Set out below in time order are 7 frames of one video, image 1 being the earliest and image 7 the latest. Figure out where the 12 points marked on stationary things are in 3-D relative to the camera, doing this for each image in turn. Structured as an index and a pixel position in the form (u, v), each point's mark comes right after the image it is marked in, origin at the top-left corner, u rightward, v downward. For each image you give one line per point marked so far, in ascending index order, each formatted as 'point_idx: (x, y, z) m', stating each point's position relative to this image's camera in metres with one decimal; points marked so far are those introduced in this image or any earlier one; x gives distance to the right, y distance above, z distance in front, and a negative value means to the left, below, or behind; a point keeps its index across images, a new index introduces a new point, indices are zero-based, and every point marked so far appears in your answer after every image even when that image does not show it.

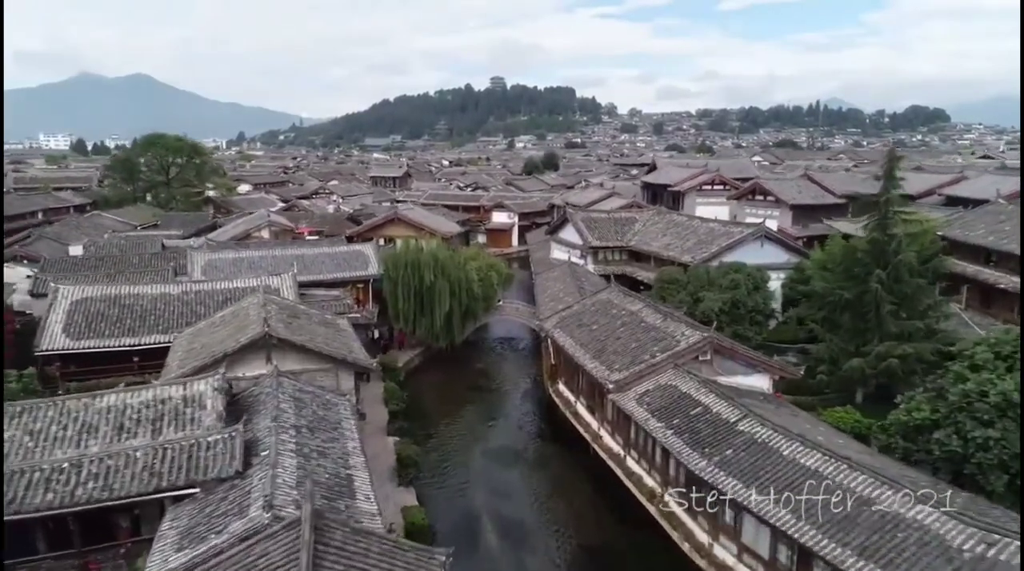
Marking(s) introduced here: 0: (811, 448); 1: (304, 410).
0: (+5.4, -3.0, +17.3) m
1: (-4.2, -2.6, +19.3) m
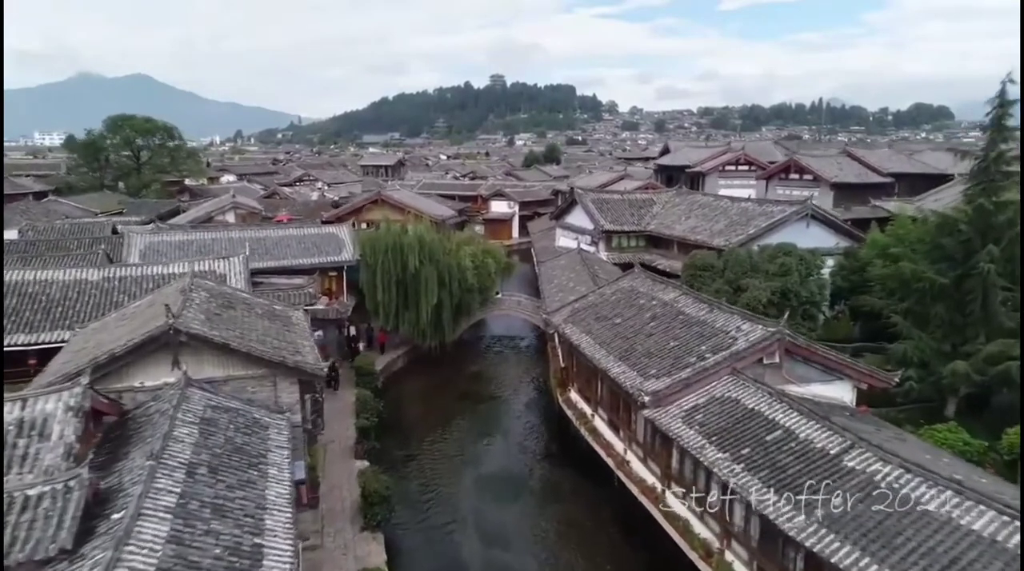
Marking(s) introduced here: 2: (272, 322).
0: (+5.5, -2.6, +11.3) m
1: (-4.2, -2.2, +13.3) m
2: (-5.0, -0.8, +19.8) m
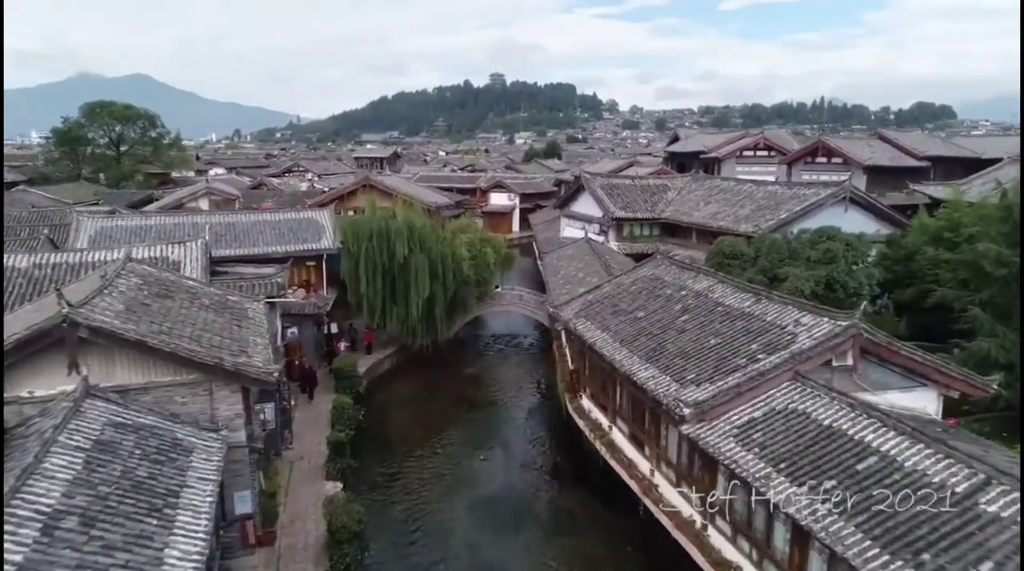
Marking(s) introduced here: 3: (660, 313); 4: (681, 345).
0: (+5.5, -2.3, +7.6) m
1: (-4.2, -1.9, +9.6) m
2: (-5.0, -0.5, +16.1) m
3: (+2.9, -0.5, +18.3) m
4: (+2.9, -1.0, +16.1) m
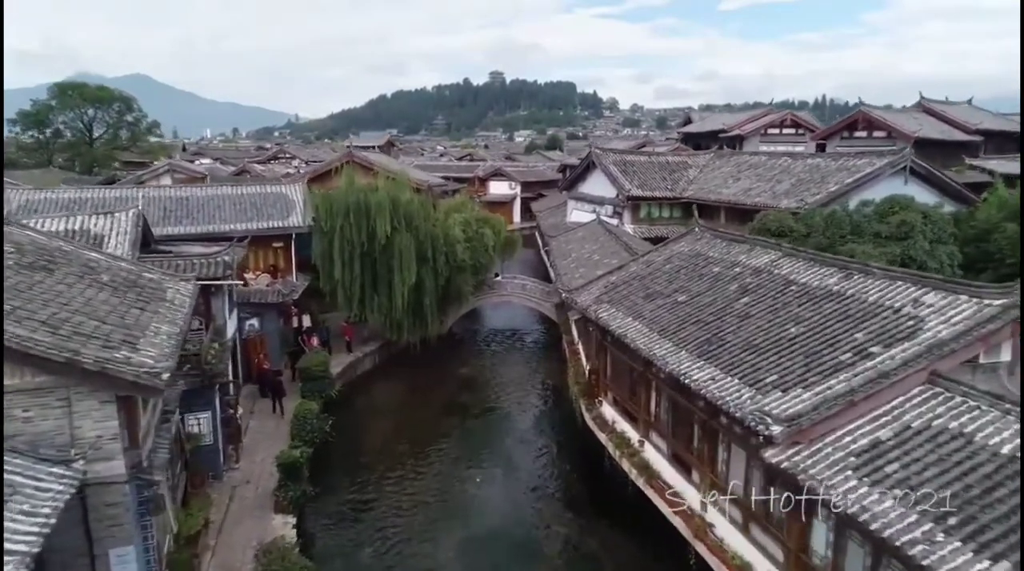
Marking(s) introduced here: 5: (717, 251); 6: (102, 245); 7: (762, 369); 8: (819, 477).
0: (+5.6, -1.9, +3.3) m
1: (-4.1, -1.5, +5.3) m
2: (-4.9, -0.1, +11.8) m
3: (+2.9, -0.2, +14.0) m
4: (+2.9, -0.6, +11.8) m
5: (+3.5, +0.6, +16.2) m
6: (-7.5, +0.8, +17.4) m
7: (+2.8, -0.9, +10.7) m
8: (+2.8, -1.7, +8.6) m
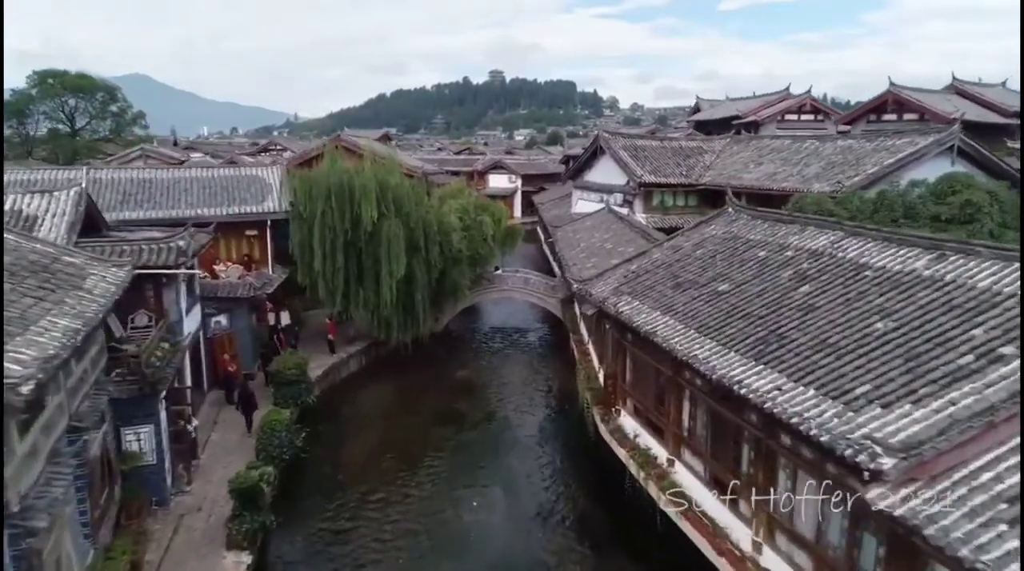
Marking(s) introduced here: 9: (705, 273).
0: (+5.6, -1.7, +0.7) m
1: (-4.1, -1.3, +2.8) m
2: (-4.9, +0.1, +9.3) m
3: (+3.0, 0.0, +11.4) m
4: (+3.0, -0.5, +9.2) m
5: (+3.5, +0.8, +13.6) m
6: (-7.5, +0.9, +14.8) m
7: (+2.9, -0.8, +8.2) m
8: (+2.8, -1.6, +6.0) m
9: (+2.6, +0.2, +12.9) m
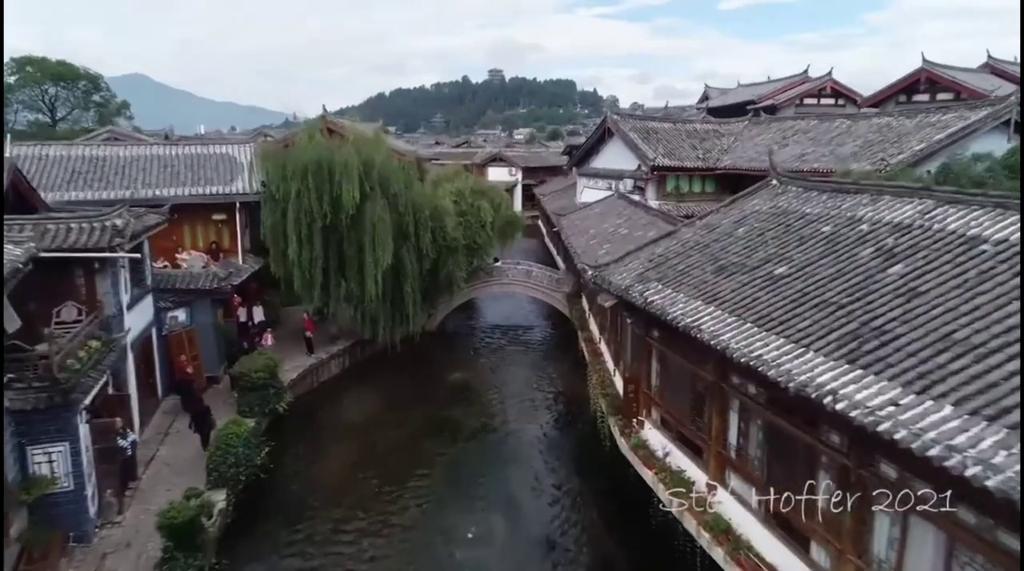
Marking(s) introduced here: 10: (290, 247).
0: (+5.6, -1.6, -1.7) m
1: (-4.0, -1.2, +0.3) m
2: (-4.8, +0.2, +6.8) m
3: (+3.0, +0.2, +8.9) m
4: (+3.0, -0.3, +6.7) m
5: (+3.6, +0.9, +11.1) m
6: (-7.4, +1.1, +12.3) m
7: (+2.9, -0.6, +5.7) m
8: (+2.9, -1.4, +3.5) m
9: (+2.6, +0.4, +10.4) m
10: (-4.4, +0.8, +18.7) m
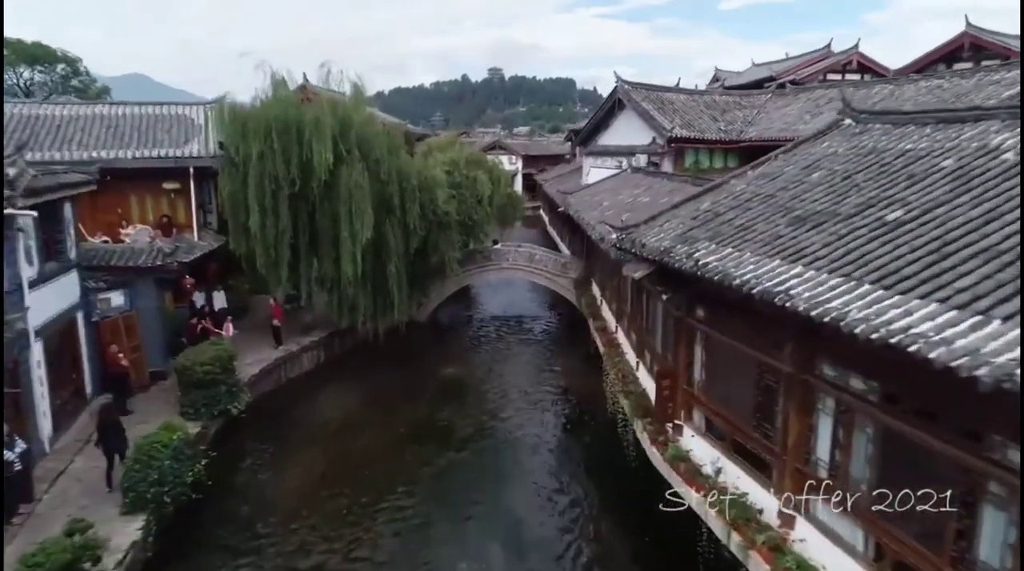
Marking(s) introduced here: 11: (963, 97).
0: (+5.7, -1.2, -4.5) m
1: (-4.0, -0.8, -2.5) m
2: (-4.8, +0.6, +4.0) m
3: (+3.0, +0.5, +6.2) m
4: (+3.0, +0.1, +4.0) m
5: (+3.6, +1.3, +8.4) m
6: (-7.4, +1.4, +9.5) m
7: (+2.9, -0.2, +2.9) m
8: (+2.9, -1.1, +0.8) m
9: (+2.7, +0.7, +7.6) m
10: (-4.3, +1.1, +16.0) m
11: (+8.8, +3.7, +18.6) m
